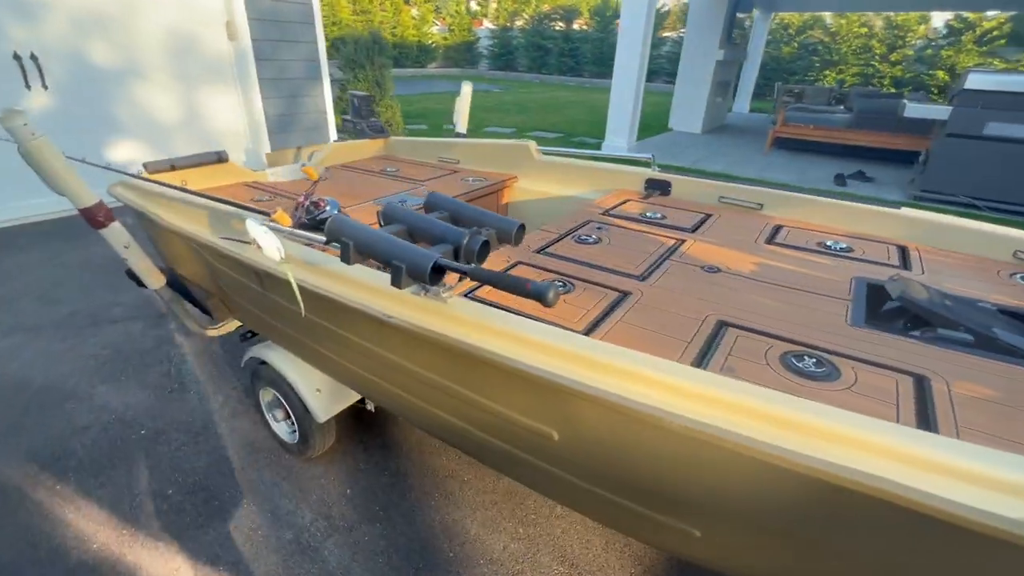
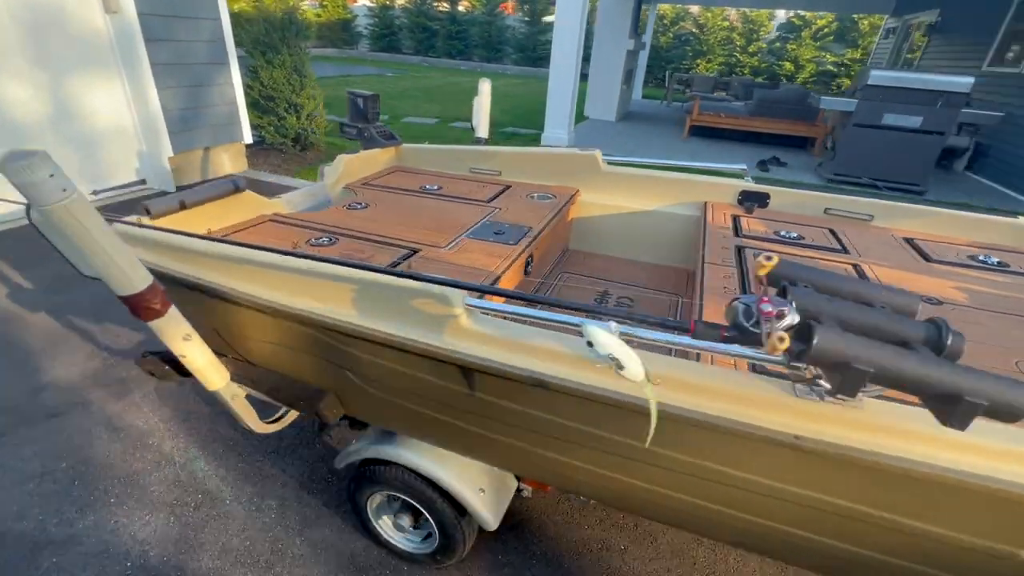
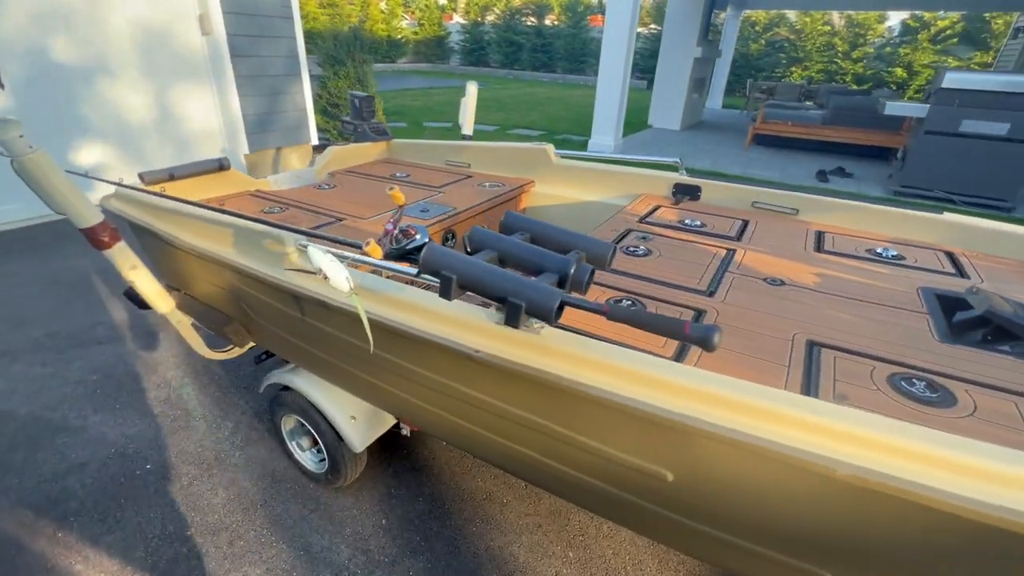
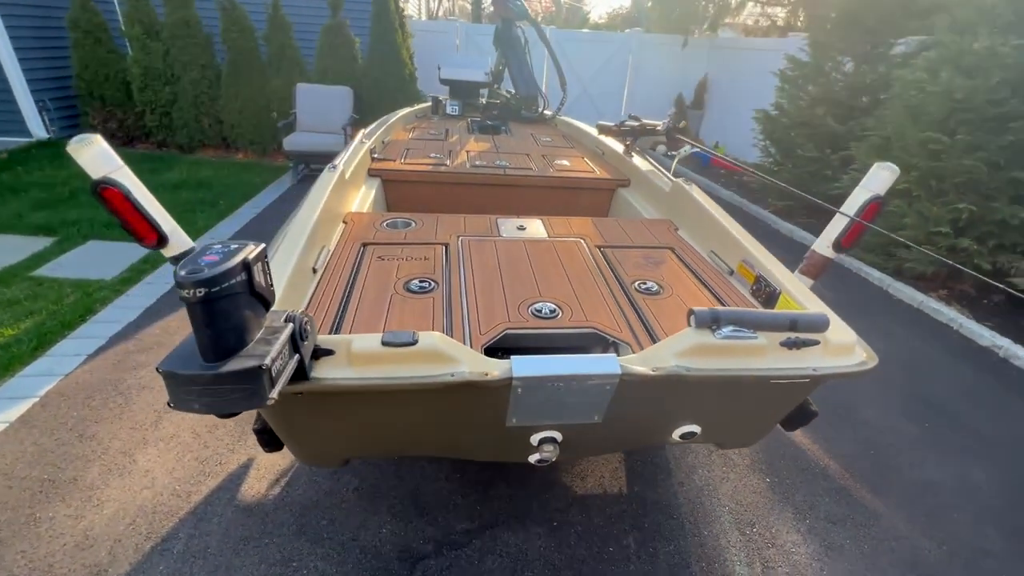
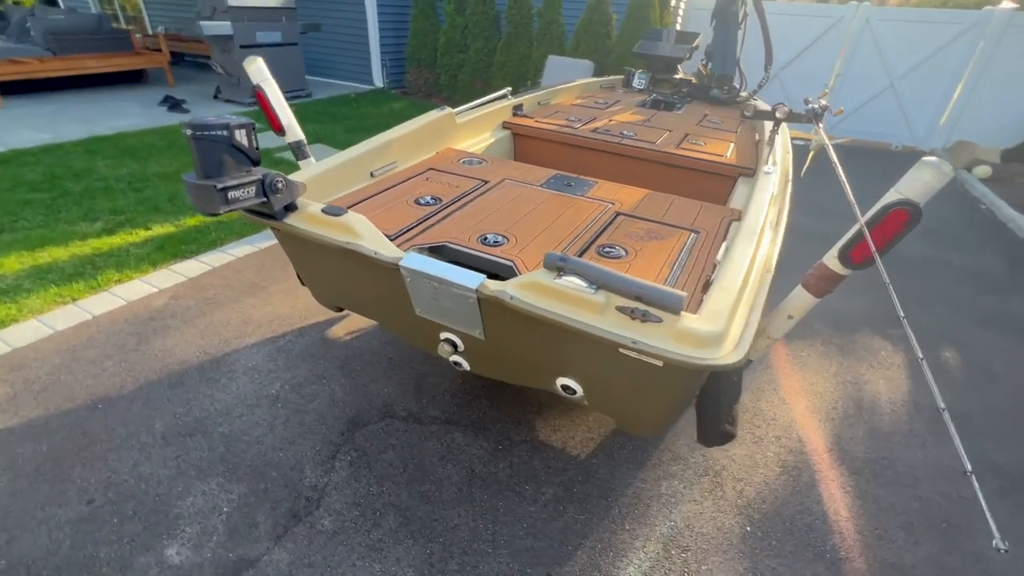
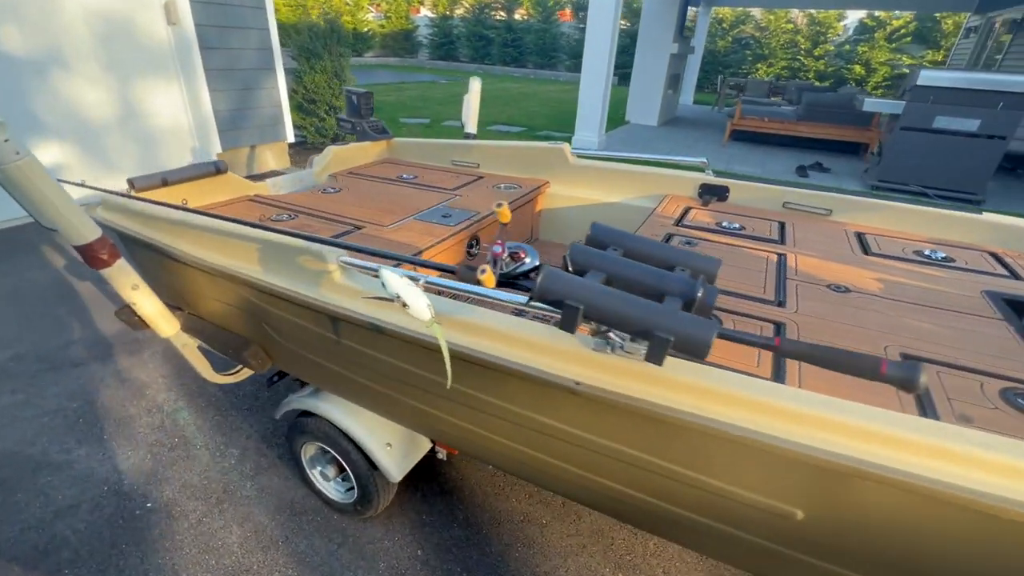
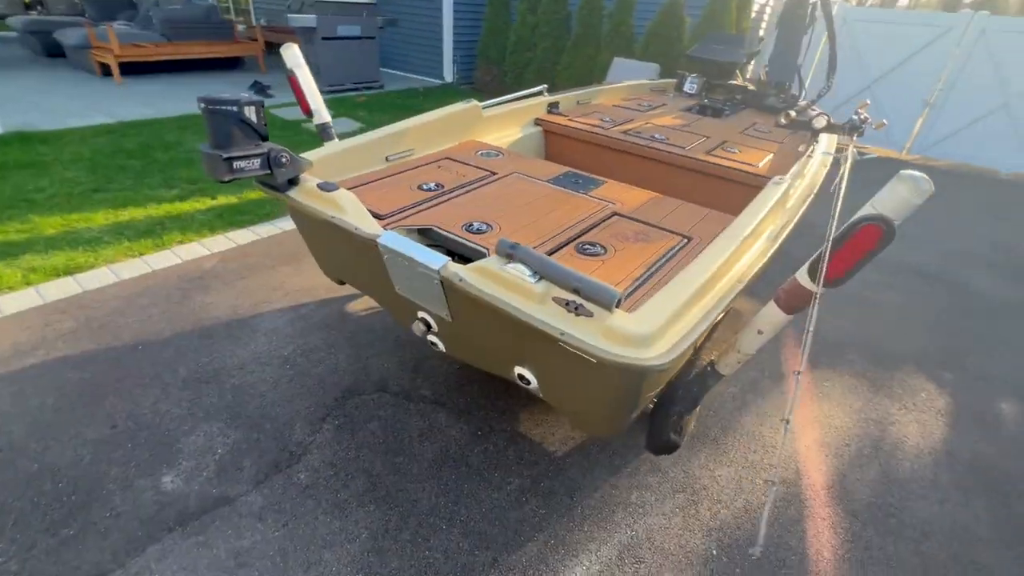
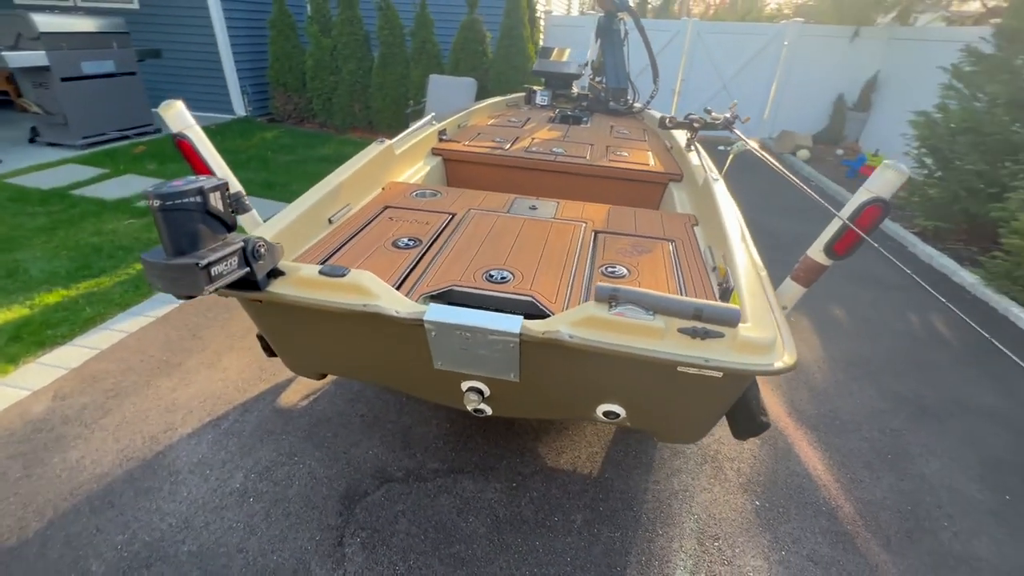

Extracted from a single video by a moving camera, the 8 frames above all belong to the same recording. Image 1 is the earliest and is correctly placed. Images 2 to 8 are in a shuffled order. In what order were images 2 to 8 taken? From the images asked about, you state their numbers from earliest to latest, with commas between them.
3, 6, 2, 7, 5, 8, 4
